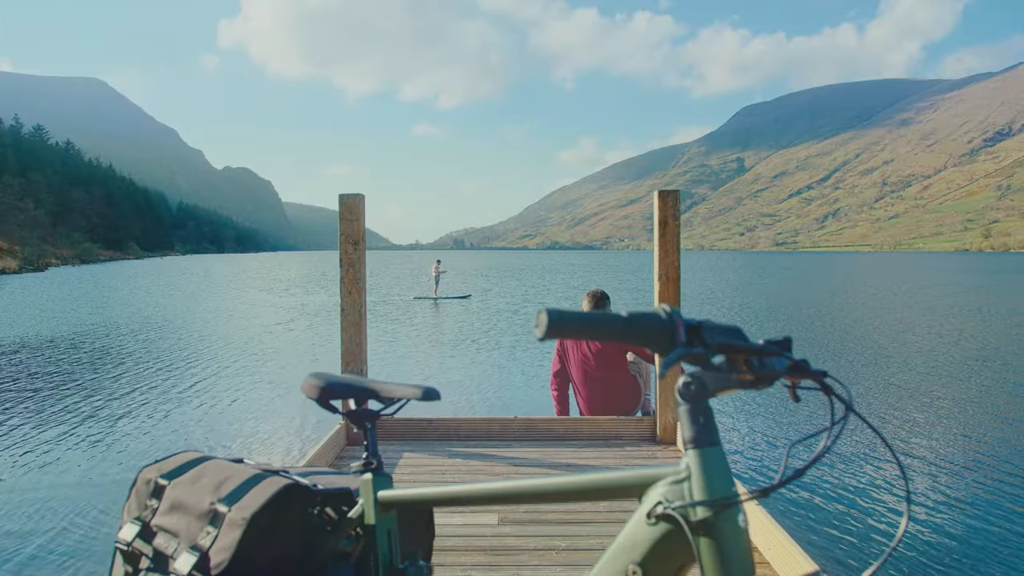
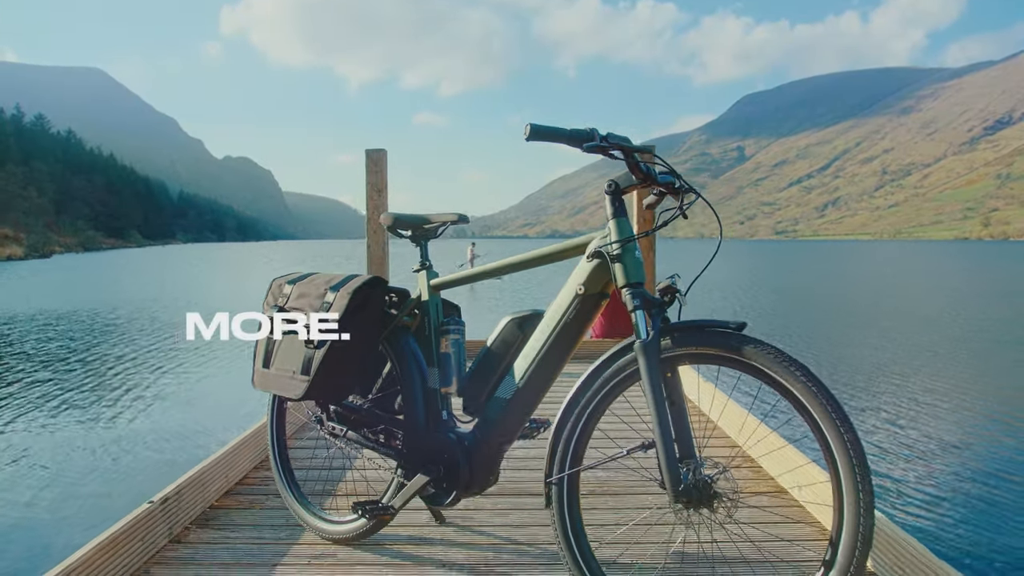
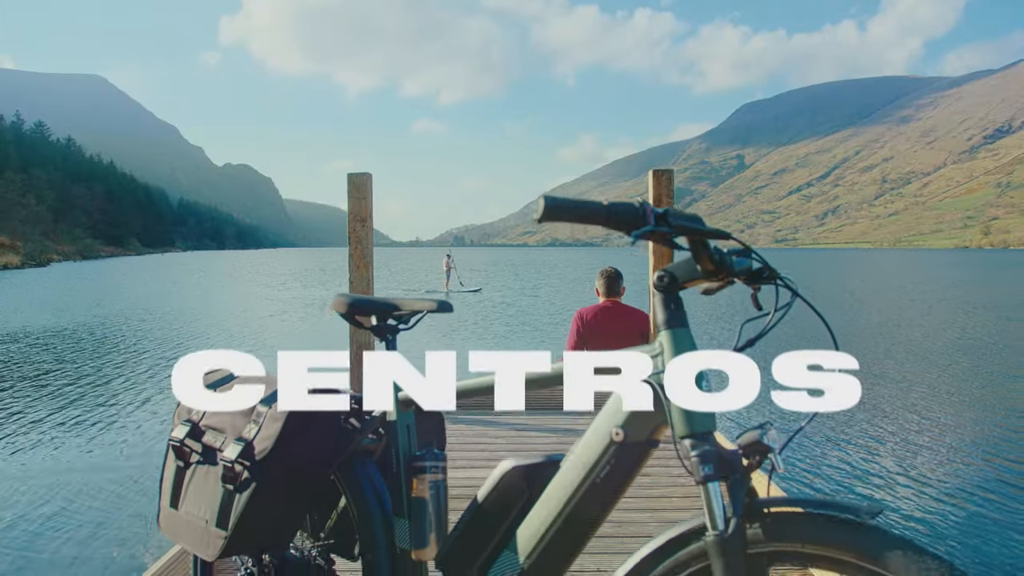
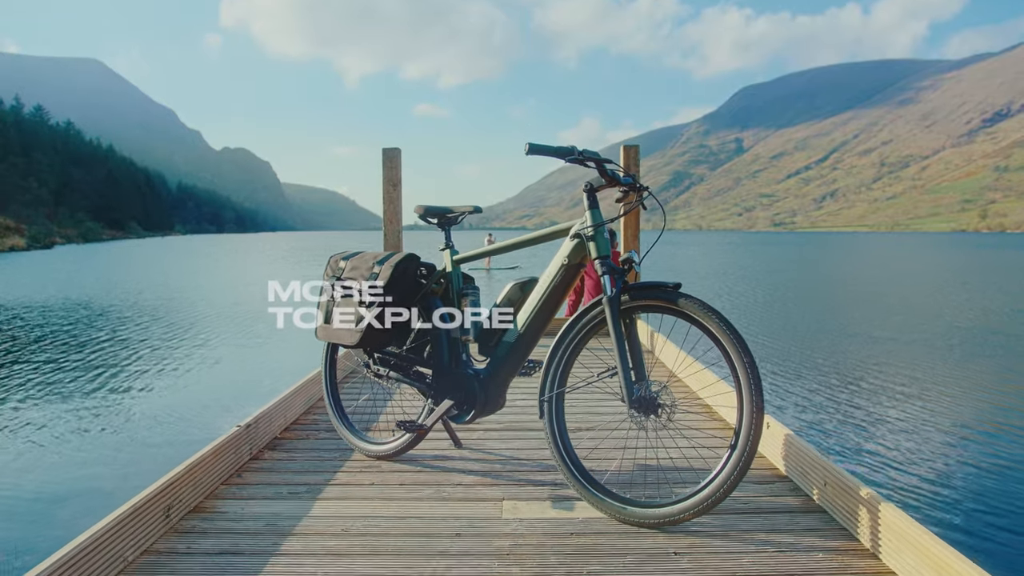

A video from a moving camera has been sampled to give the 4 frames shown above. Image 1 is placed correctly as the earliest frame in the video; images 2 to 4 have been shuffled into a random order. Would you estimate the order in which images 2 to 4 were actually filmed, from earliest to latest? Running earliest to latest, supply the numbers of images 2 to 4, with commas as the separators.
3, 2, 4
